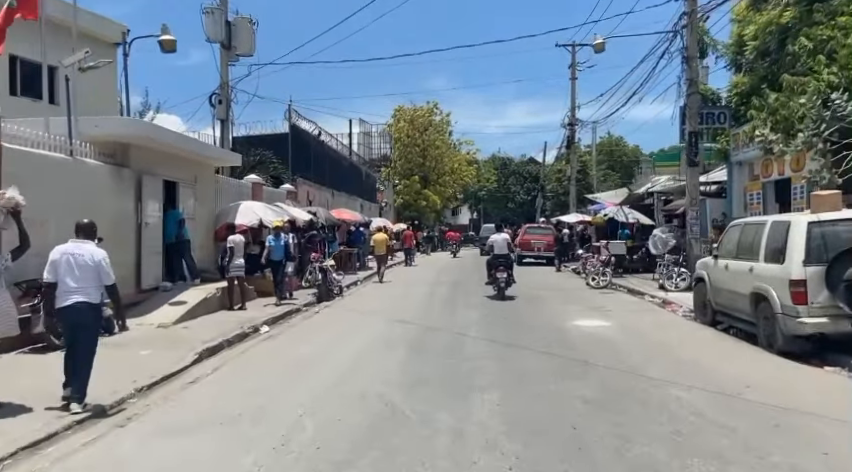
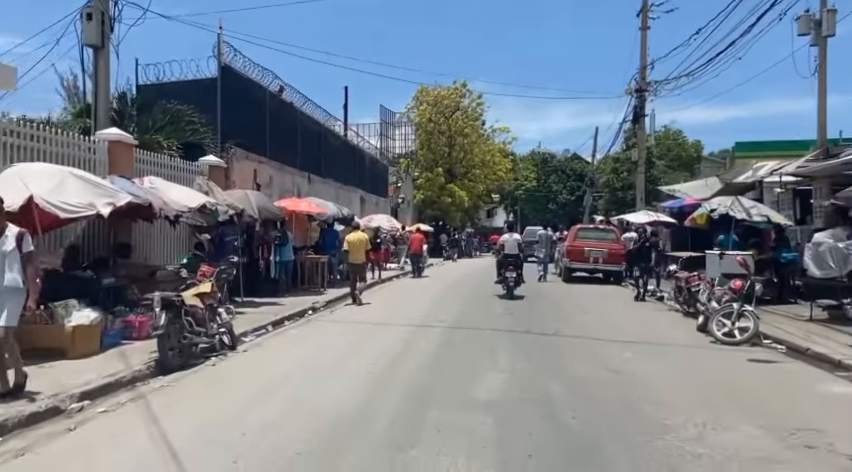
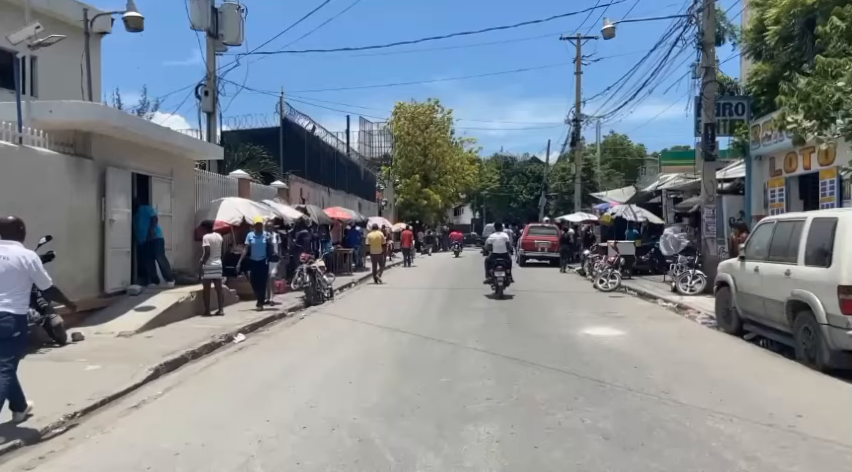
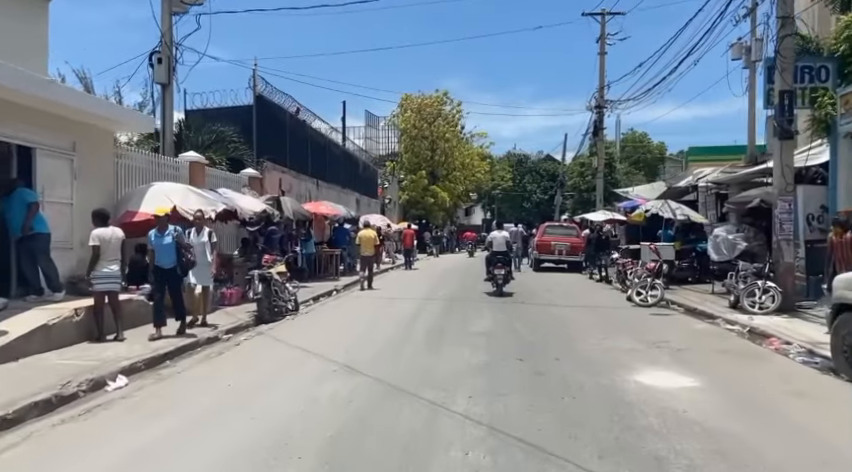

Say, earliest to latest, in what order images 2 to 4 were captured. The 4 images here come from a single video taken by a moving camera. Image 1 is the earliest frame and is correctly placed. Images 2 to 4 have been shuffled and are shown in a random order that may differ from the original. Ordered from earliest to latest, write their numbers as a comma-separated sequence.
3, 4, 2
